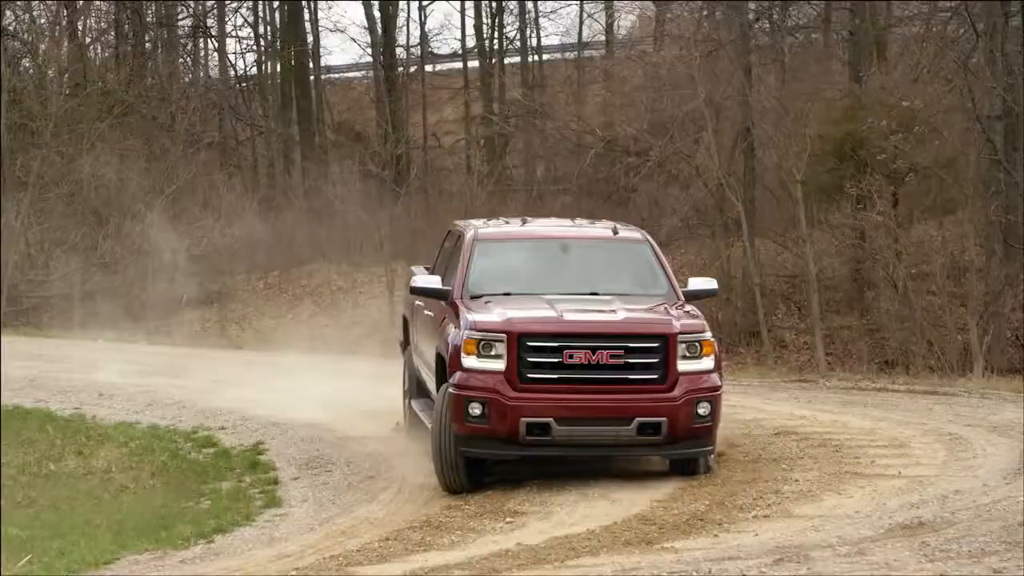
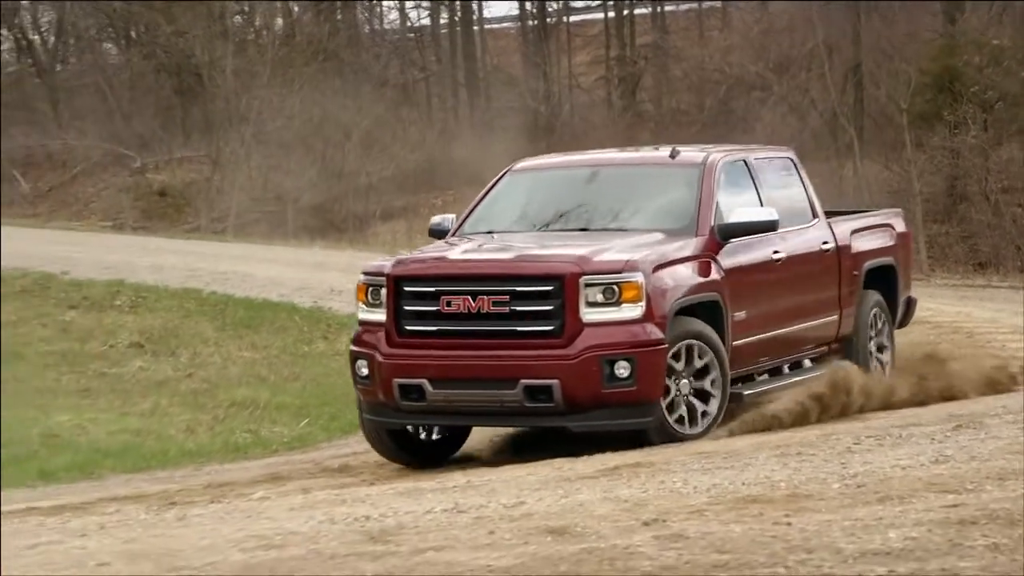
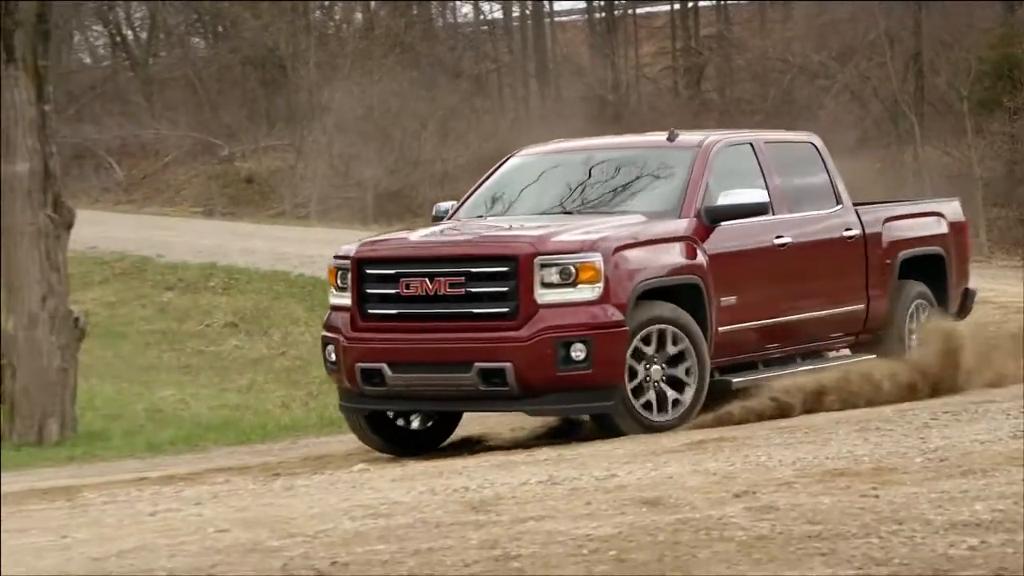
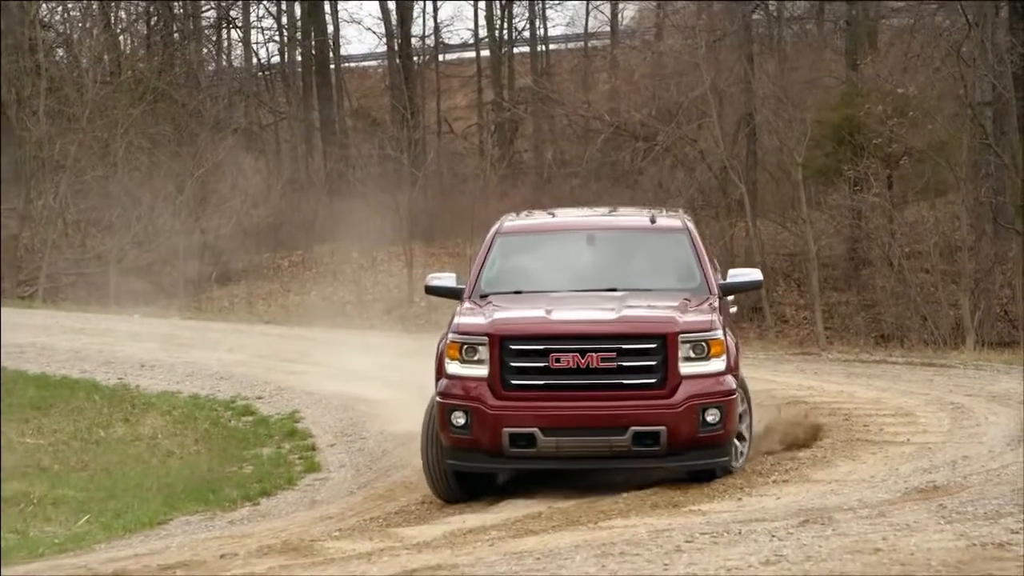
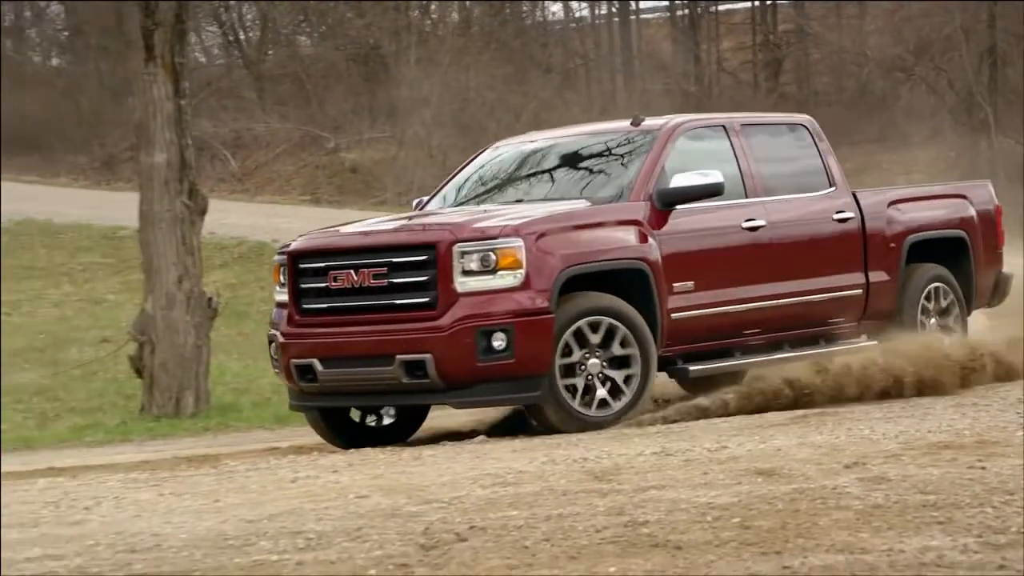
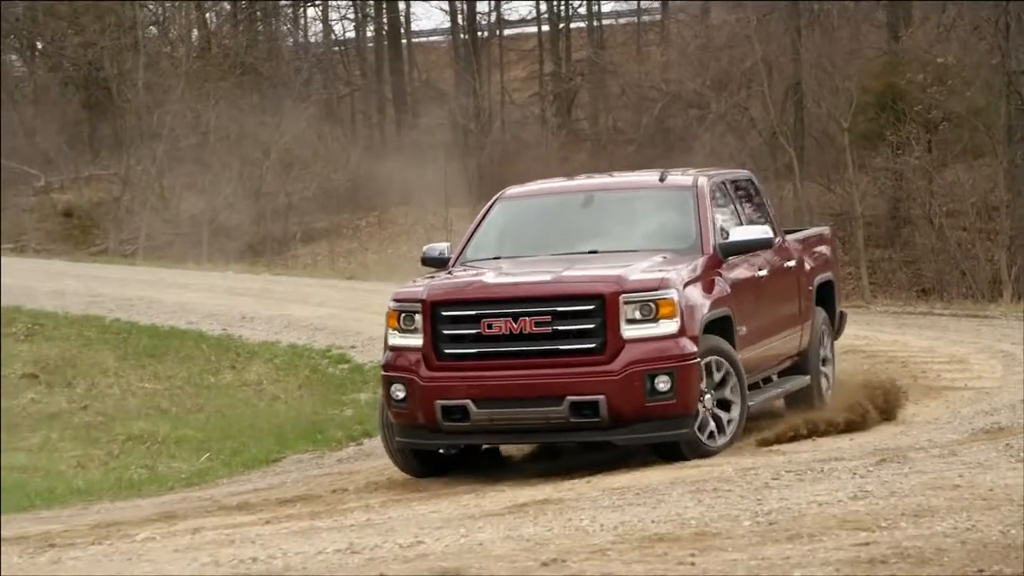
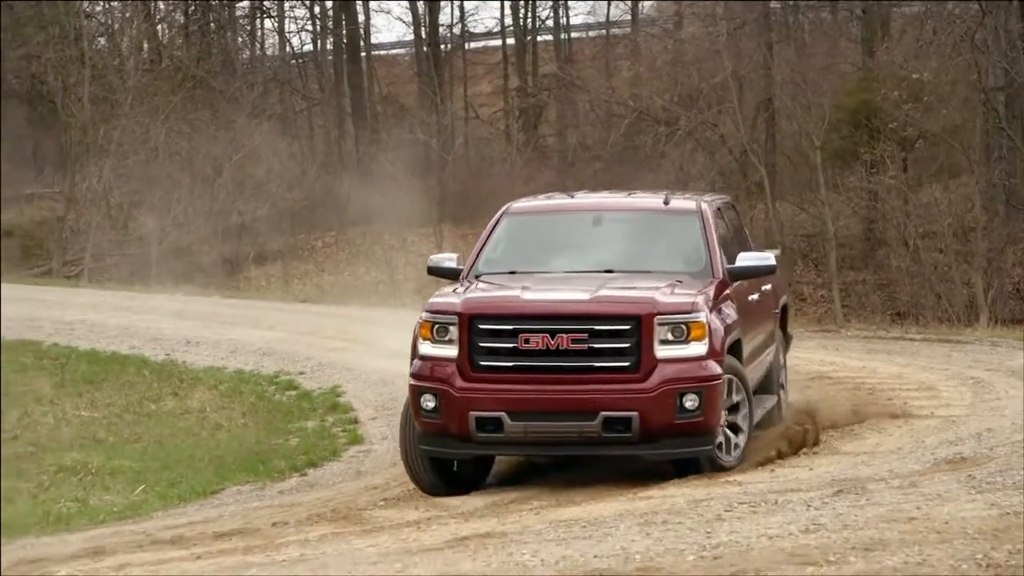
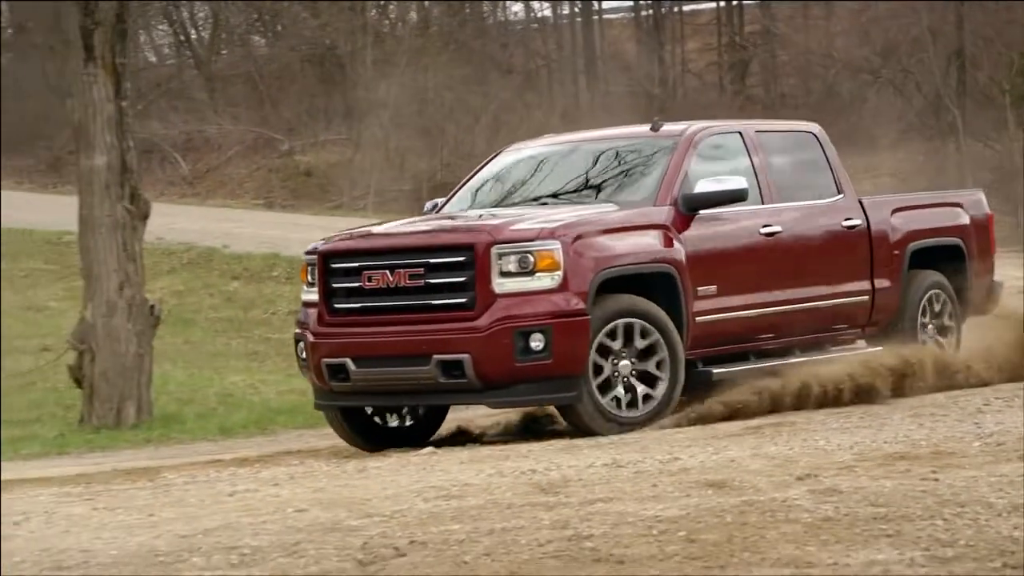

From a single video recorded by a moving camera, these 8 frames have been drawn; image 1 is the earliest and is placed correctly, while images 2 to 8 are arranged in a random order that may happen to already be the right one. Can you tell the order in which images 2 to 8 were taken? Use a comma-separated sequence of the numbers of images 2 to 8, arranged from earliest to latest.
4, 7, 6, 2, 3, 8, 5
